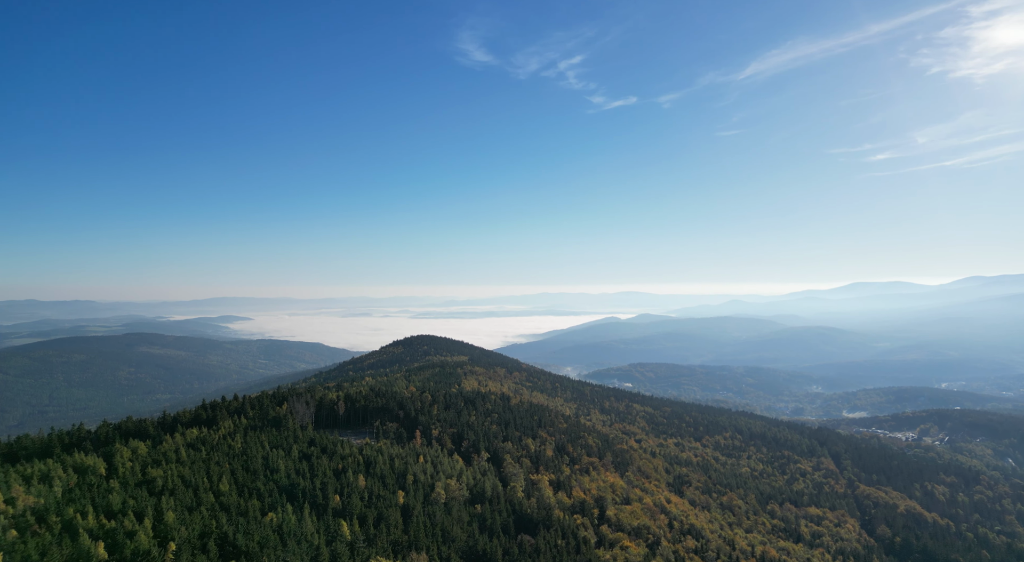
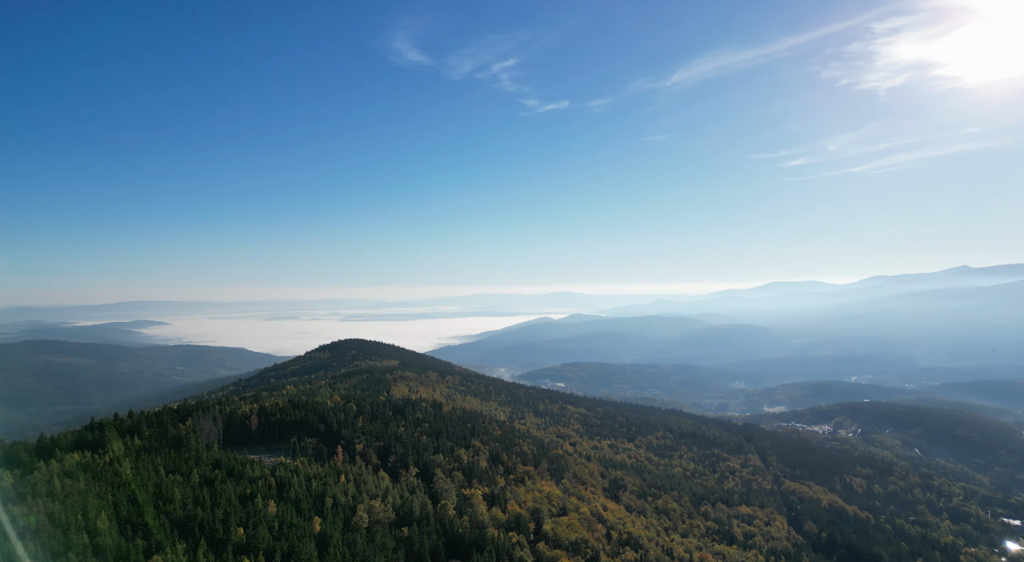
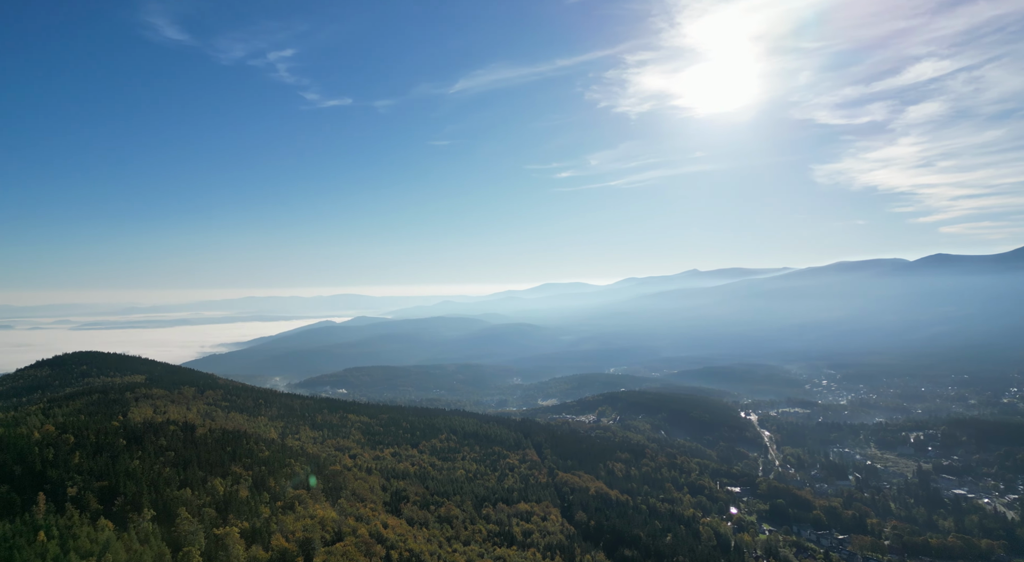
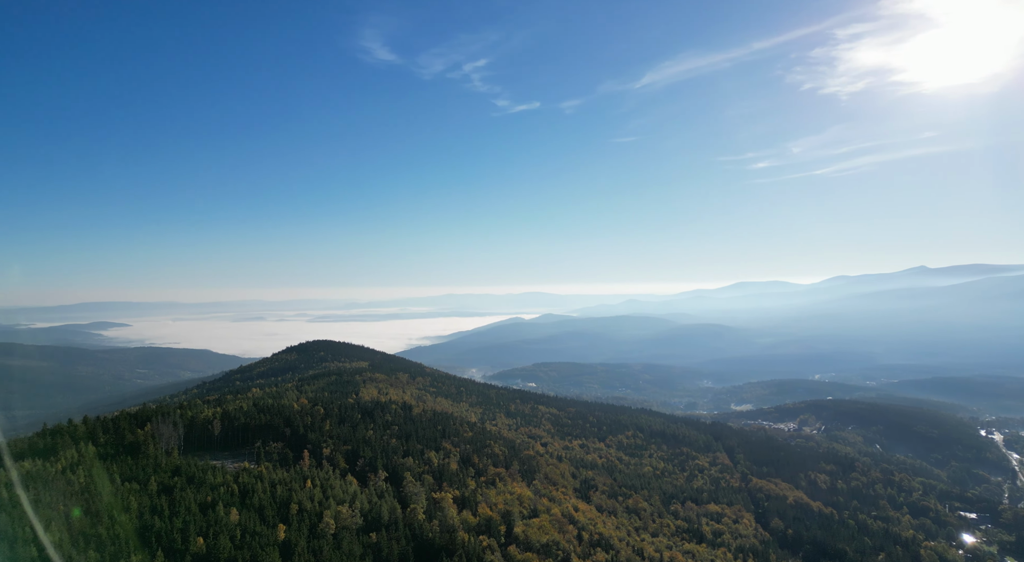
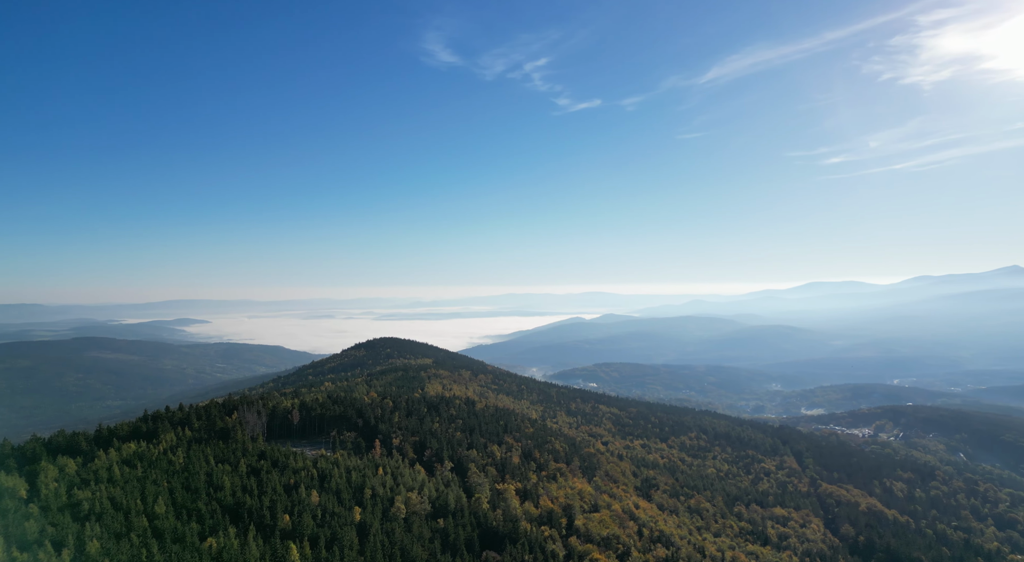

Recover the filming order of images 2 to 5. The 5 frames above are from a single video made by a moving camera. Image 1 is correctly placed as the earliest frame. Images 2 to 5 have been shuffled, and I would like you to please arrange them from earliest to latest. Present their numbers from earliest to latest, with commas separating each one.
5, 2, 4, 3
